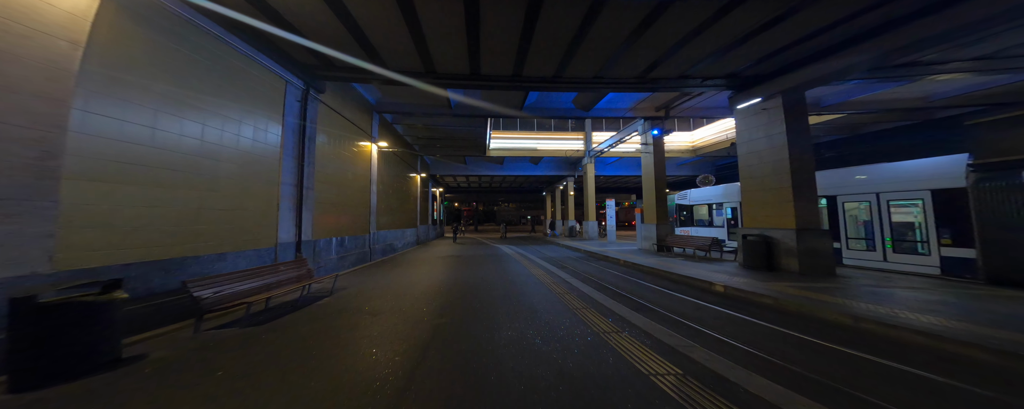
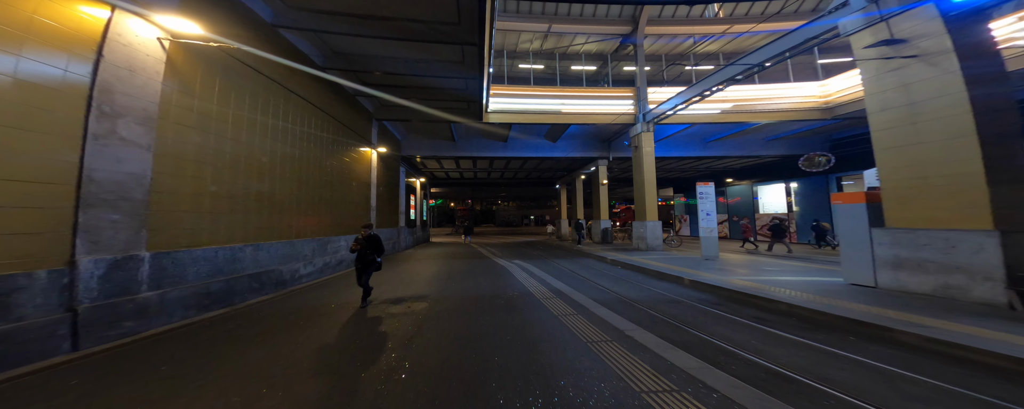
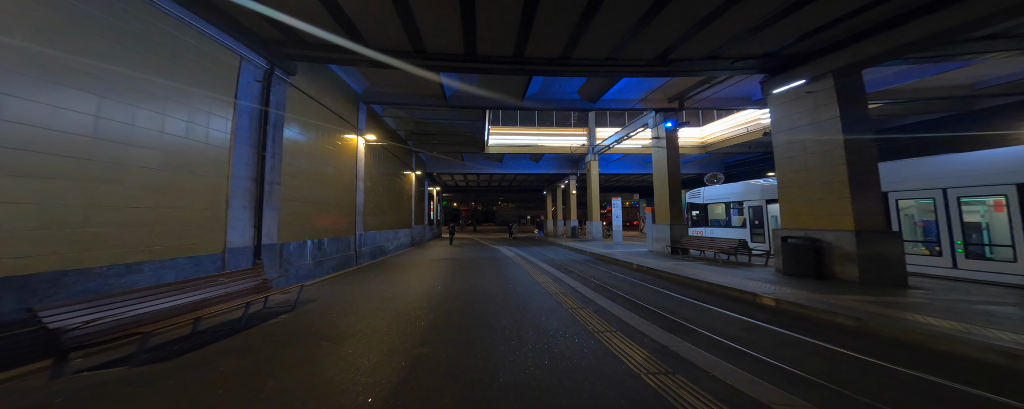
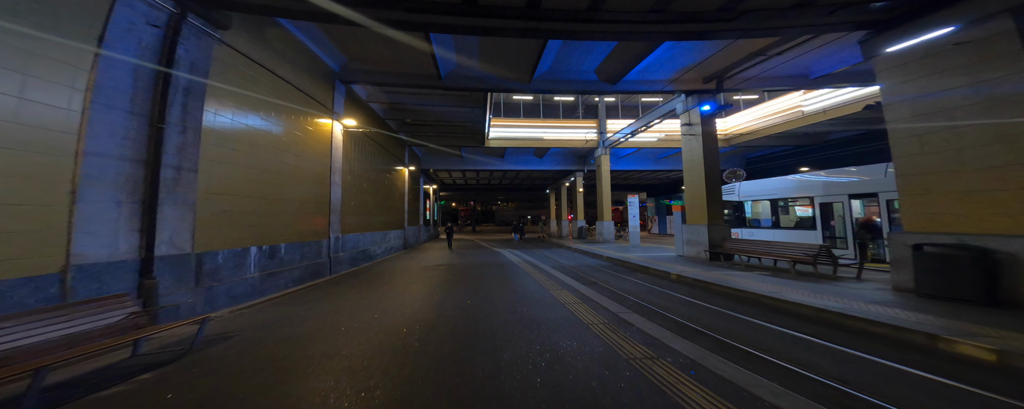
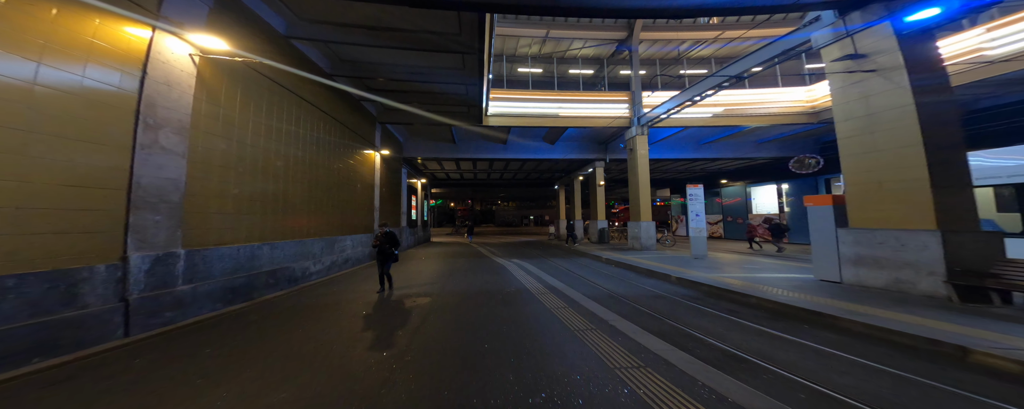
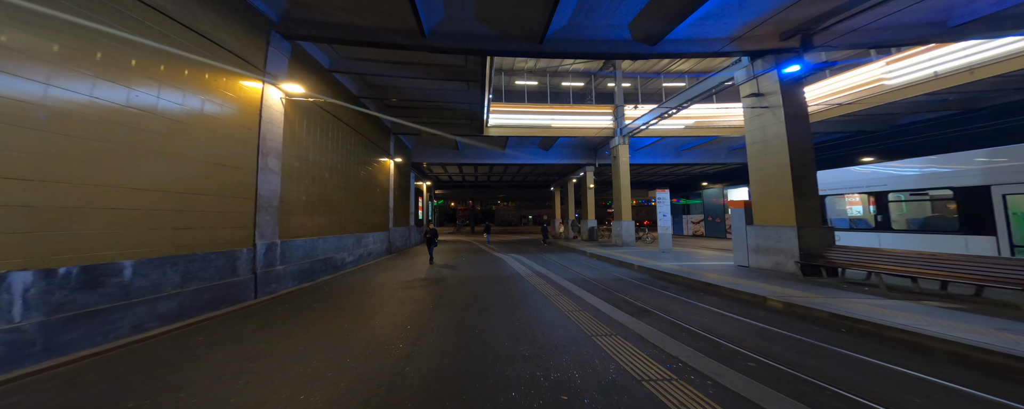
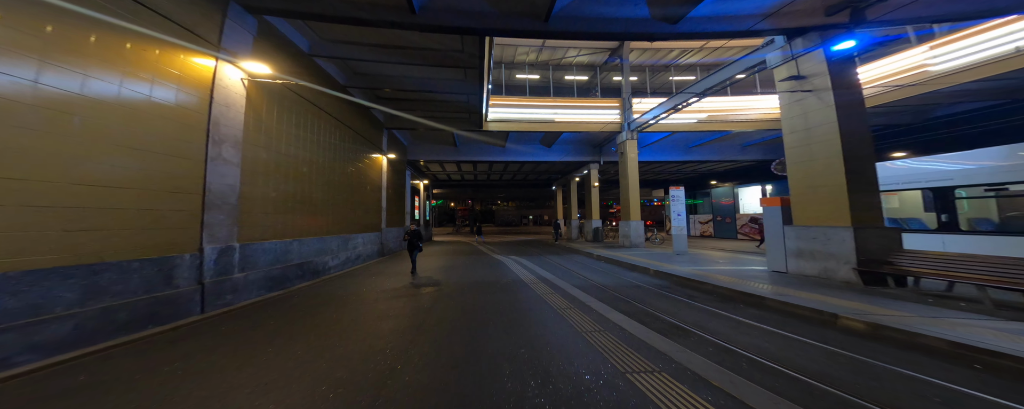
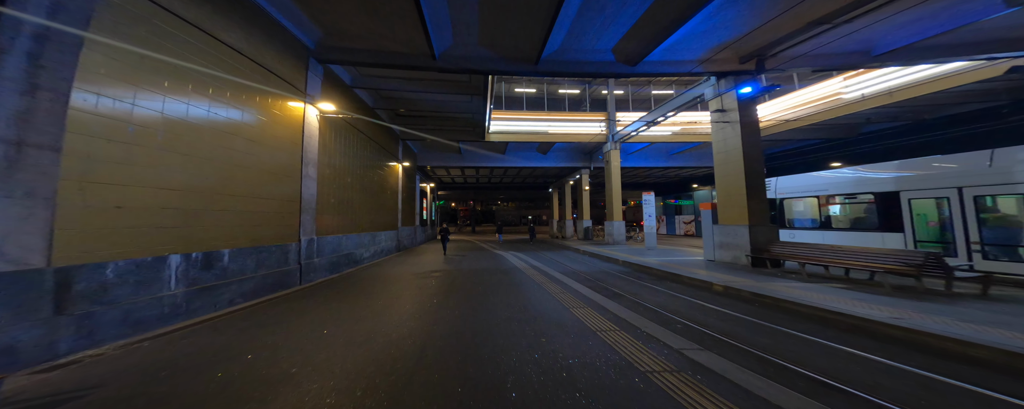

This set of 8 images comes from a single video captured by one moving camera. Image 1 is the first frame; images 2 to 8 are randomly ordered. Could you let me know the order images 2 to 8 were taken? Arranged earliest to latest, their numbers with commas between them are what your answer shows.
3, 4, 8, 6, 7, 5, 2
